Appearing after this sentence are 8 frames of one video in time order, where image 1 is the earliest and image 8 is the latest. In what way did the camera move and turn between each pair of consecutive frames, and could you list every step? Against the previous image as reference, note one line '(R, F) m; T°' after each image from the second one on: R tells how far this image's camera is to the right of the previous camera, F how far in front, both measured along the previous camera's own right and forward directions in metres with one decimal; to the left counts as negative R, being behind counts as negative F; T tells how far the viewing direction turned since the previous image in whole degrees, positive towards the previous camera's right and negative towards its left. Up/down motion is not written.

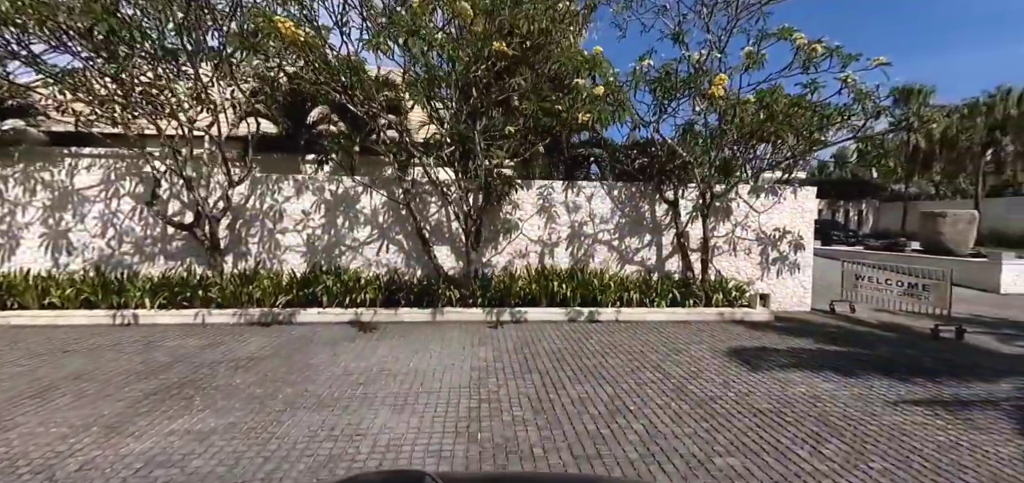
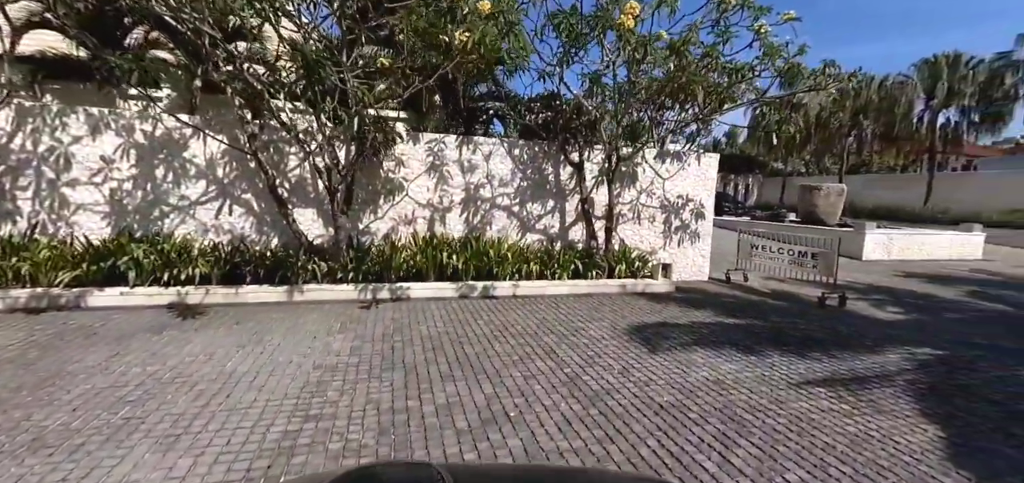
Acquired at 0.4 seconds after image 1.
(+0.5, +1.1) m; +11°
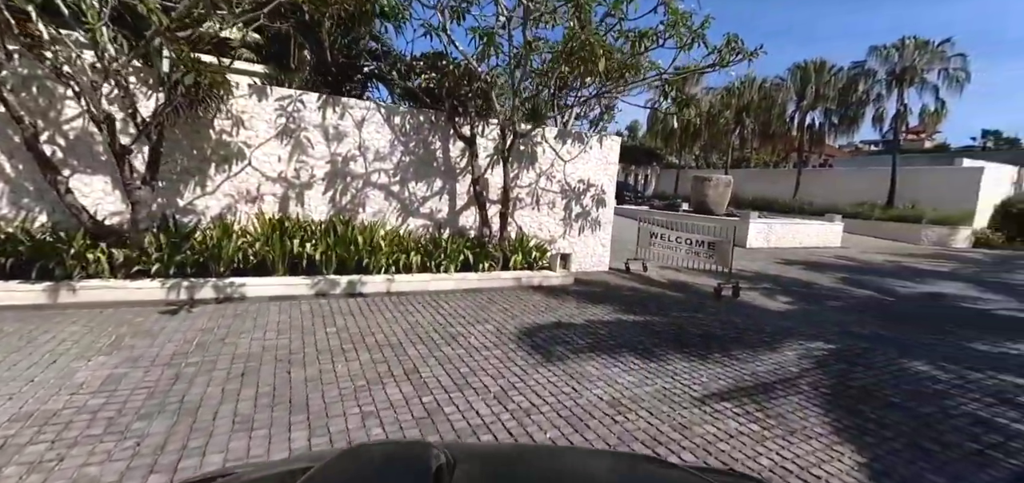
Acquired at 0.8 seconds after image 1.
(+0.5, +1.0) m; +11°
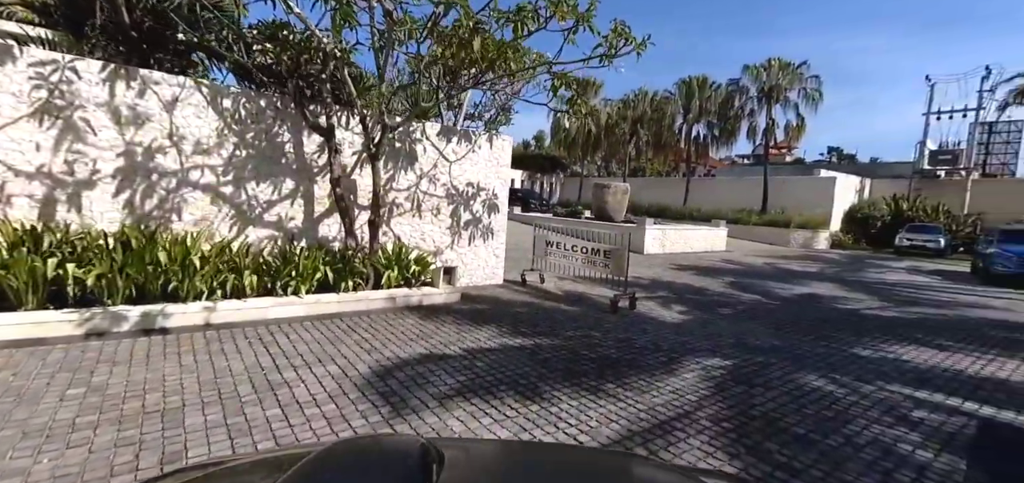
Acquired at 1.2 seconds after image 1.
(+0.5, +0.9) m; +11°
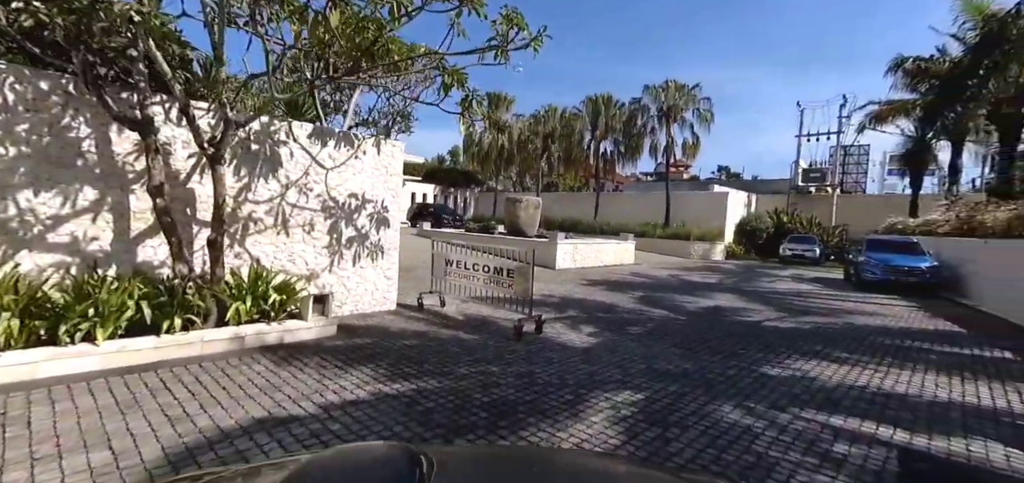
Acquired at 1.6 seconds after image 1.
(+0.4, +0.8) m; +10°
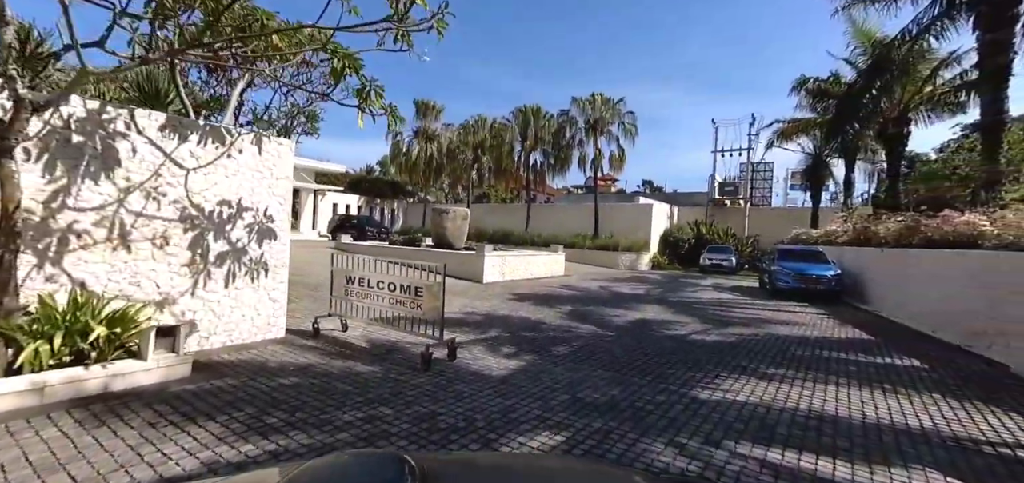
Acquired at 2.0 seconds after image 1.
(+0.3, +0.7) m; +8°
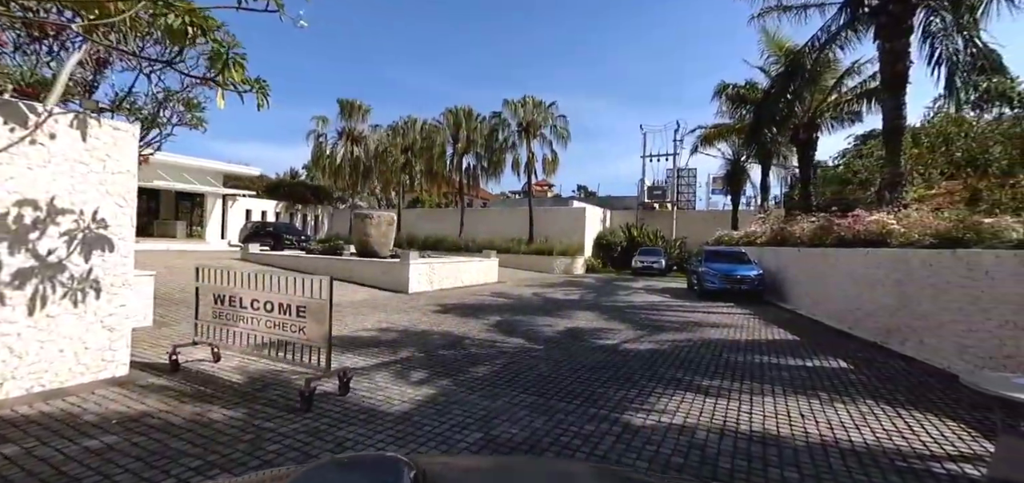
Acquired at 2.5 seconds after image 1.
(+0.4, +0.8) m; +8°
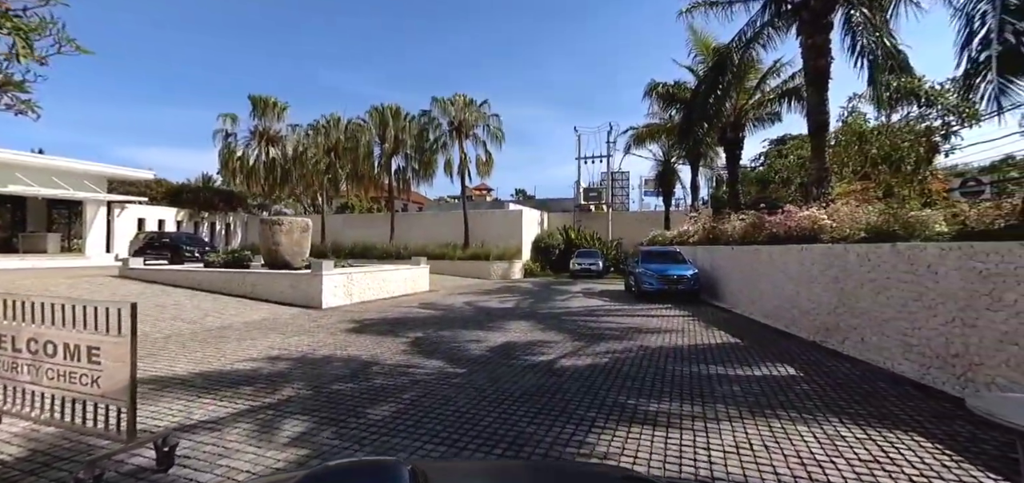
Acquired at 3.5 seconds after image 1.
(+0.4, +1.0) m; +7°
